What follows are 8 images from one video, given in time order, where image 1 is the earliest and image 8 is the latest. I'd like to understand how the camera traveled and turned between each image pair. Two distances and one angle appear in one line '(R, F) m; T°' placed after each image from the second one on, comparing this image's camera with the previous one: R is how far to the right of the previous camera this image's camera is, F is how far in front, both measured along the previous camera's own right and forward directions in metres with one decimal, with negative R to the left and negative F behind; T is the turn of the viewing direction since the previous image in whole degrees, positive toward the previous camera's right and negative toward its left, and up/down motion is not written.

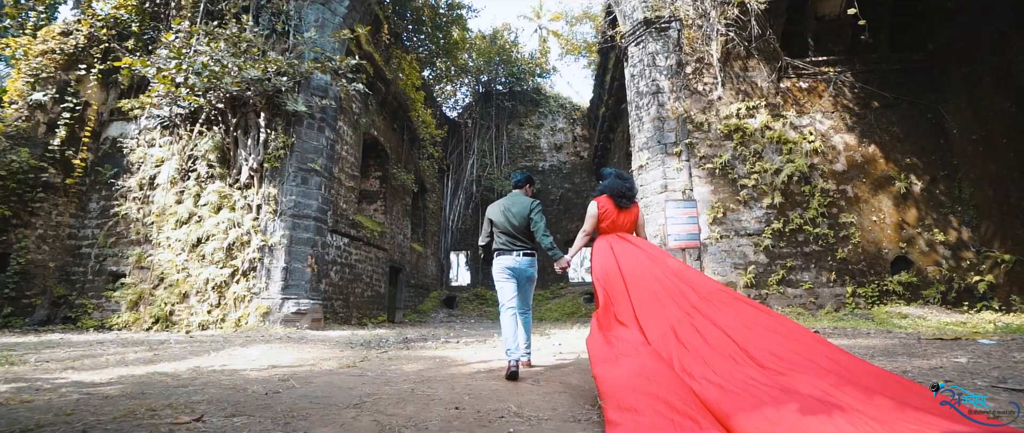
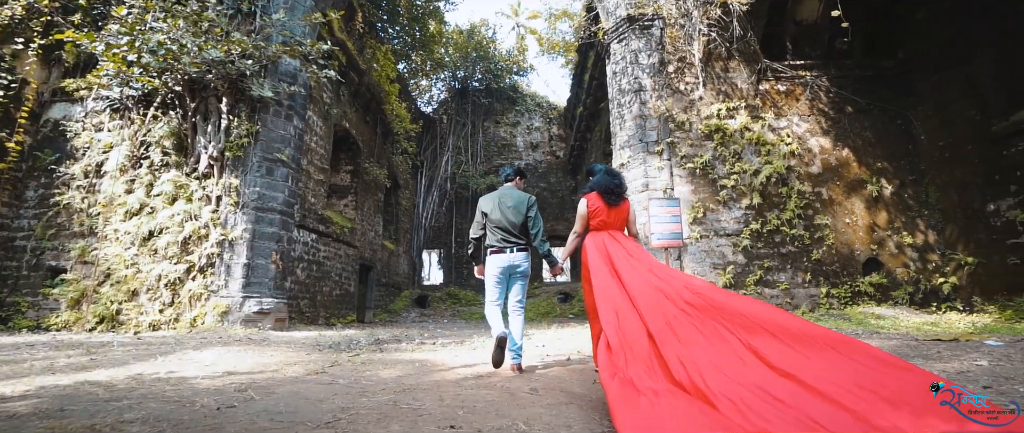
(-0.1, +0.2) m; +4°
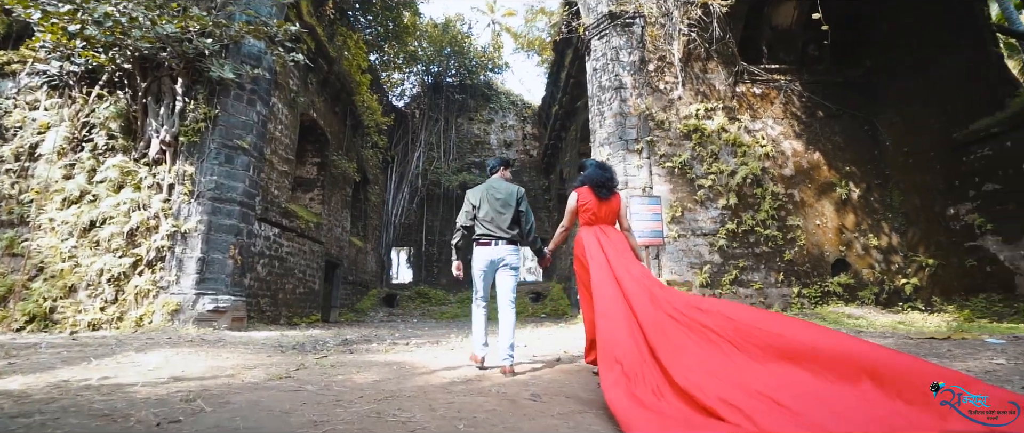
(-0.1, +0.2) m; +4°
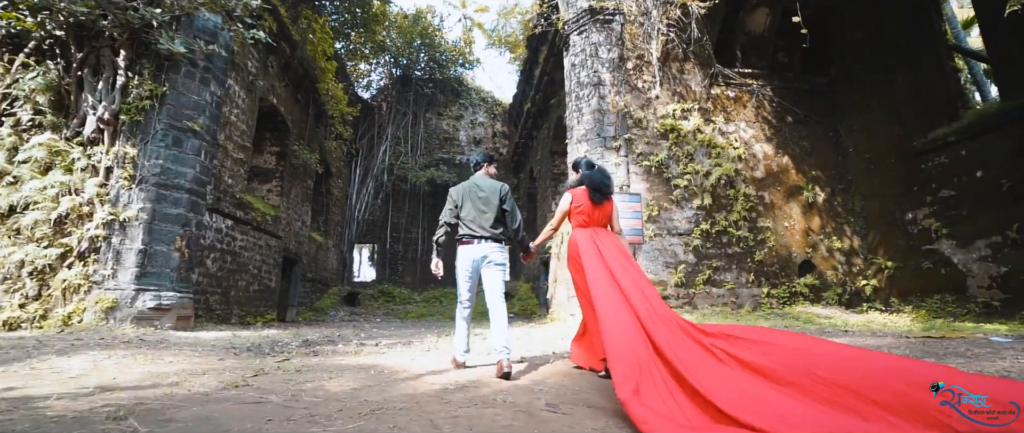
(-0.1, +0.2) m; +5°
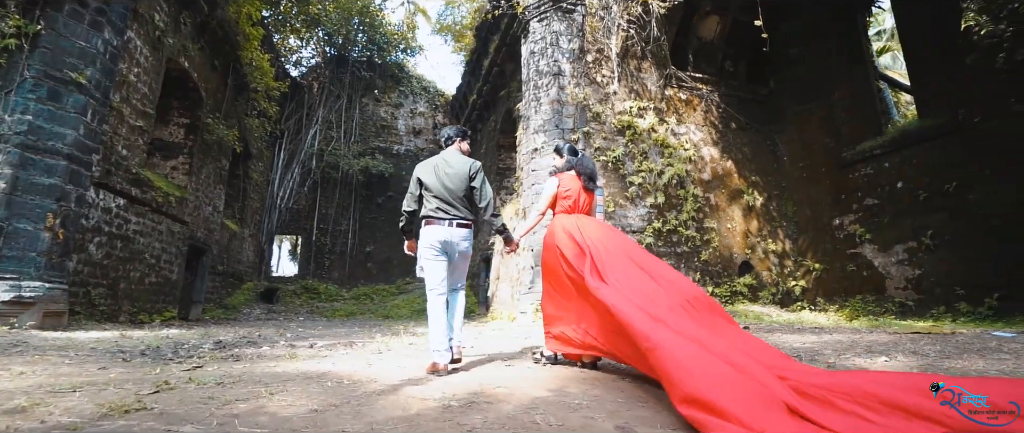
(-0.3, +0.4) m; +9°
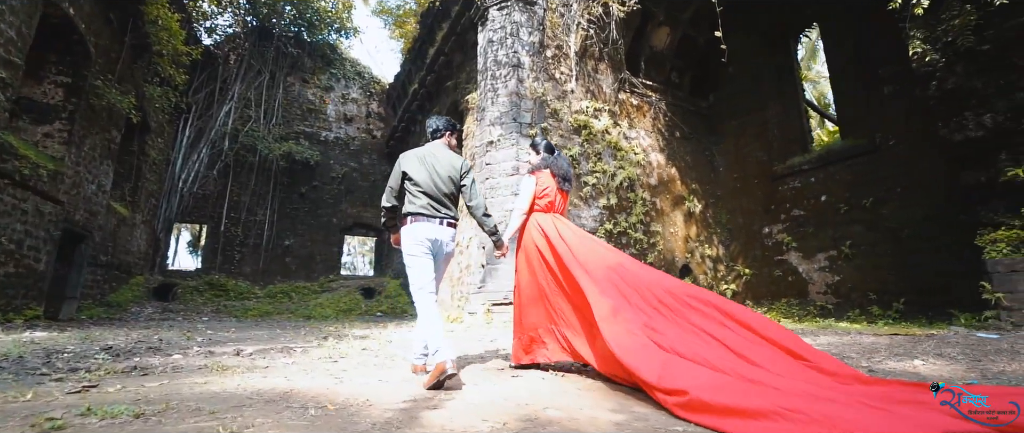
(-0.3, +0.3) m; +10°
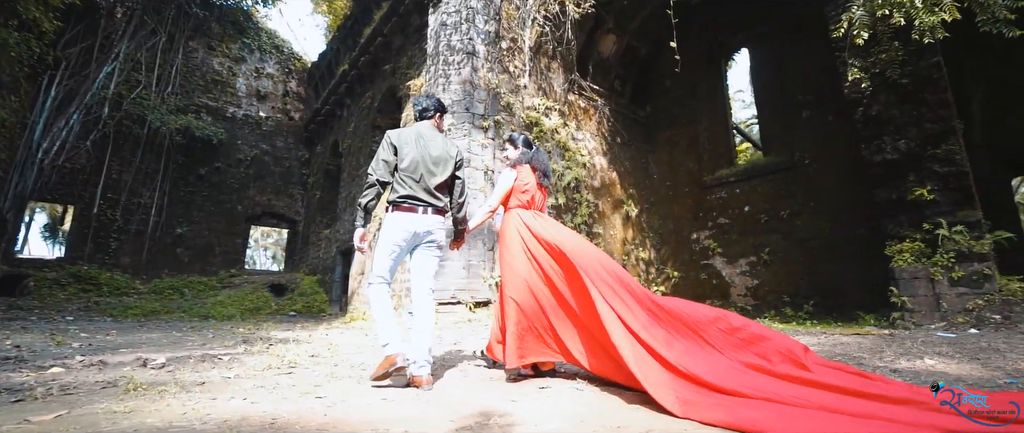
(-0.4, +0.3) m; +11°
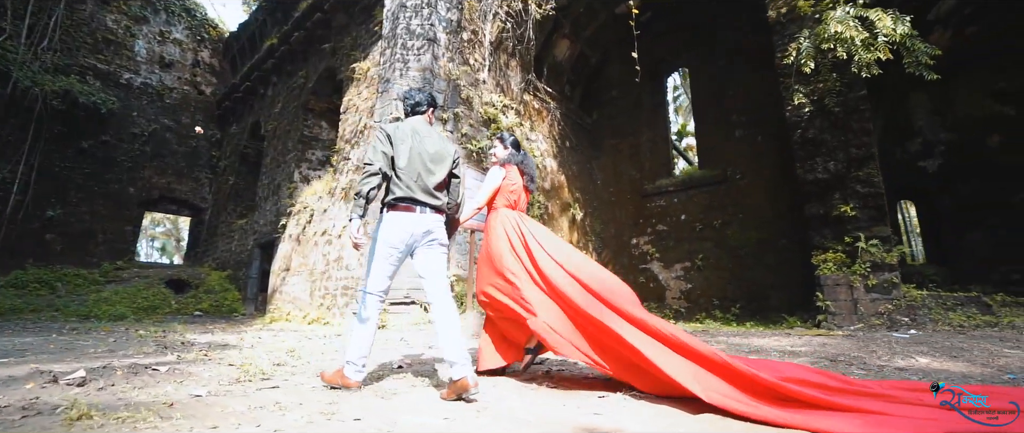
(-0.4, +0.2) m; +10°
